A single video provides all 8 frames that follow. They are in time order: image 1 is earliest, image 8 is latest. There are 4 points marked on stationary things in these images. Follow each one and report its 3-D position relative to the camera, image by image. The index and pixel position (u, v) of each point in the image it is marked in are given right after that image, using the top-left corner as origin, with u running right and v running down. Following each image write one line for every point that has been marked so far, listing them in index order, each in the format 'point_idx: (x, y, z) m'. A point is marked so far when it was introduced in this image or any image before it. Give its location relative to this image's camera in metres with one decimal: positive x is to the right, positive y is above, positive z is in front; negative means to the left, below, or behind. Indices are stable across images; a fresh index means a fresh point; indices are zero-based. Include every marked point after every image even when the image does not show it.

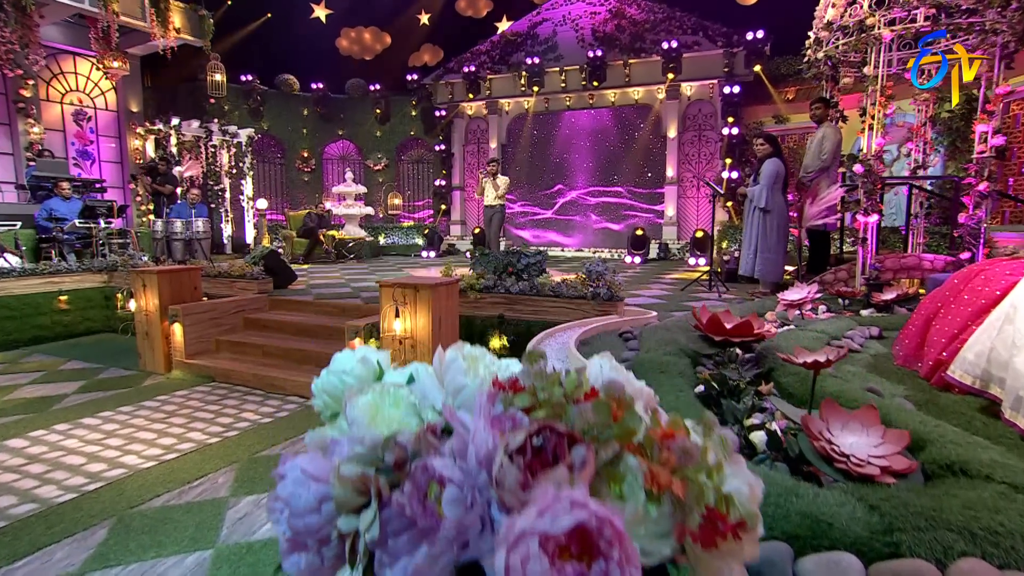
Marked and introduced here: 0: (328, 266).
0: (-2.6, +0.2, +13.9) m
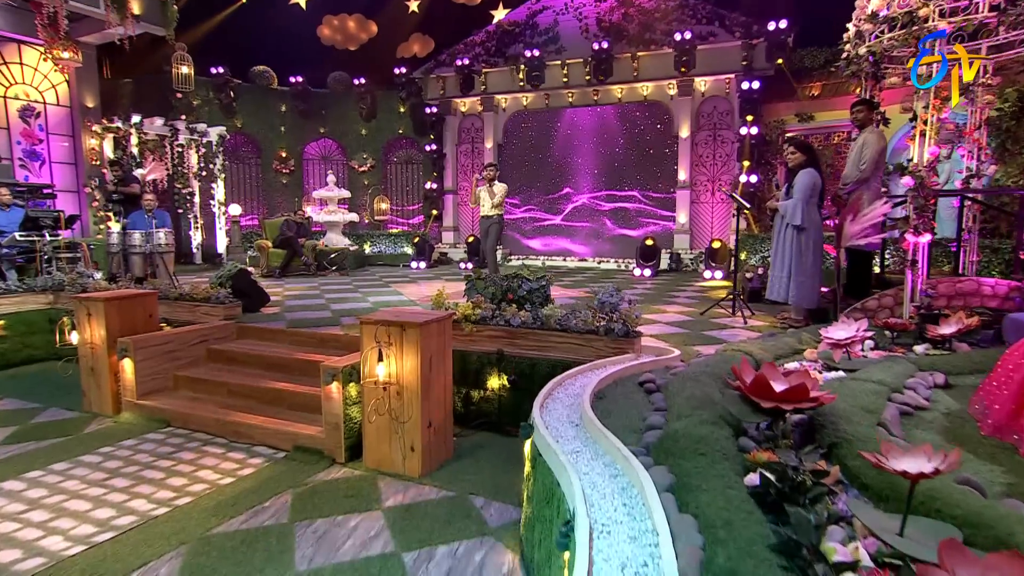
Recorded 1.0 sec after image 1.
0: (-2.6, 0.0, +12.6) m
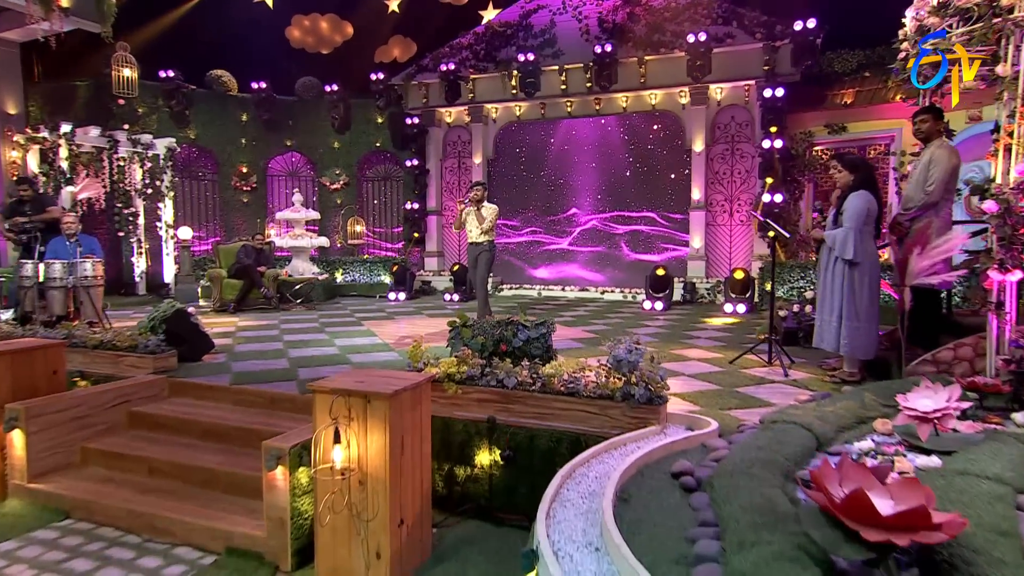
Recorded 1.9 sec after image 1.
0: (-2.7, -0.4, +10.9) m
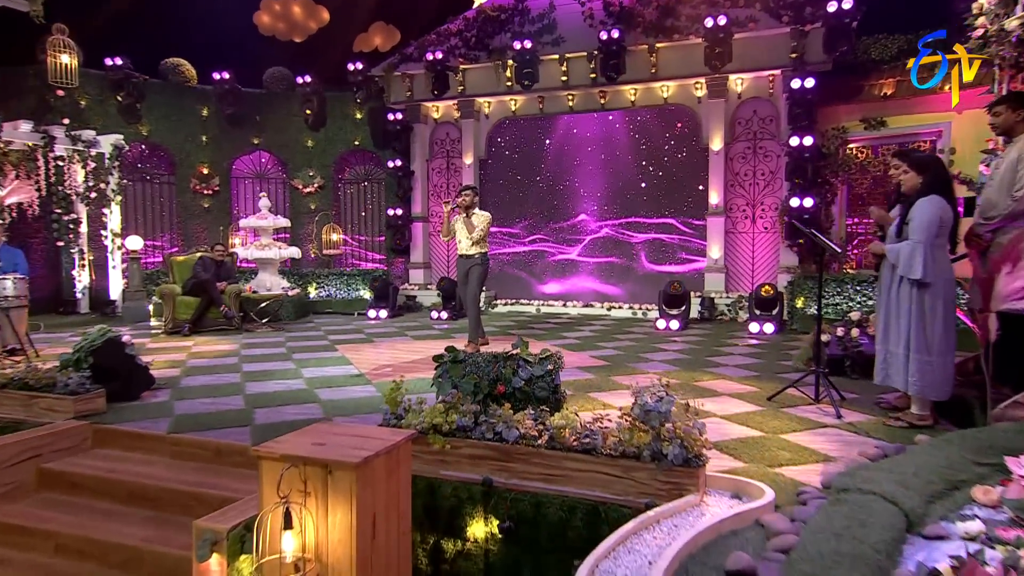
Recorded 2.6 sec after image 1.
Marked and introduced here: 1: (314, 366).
0: (-2.7, -0.5, +9.4) m
1: (-1.7, -0.7, +8.8) m
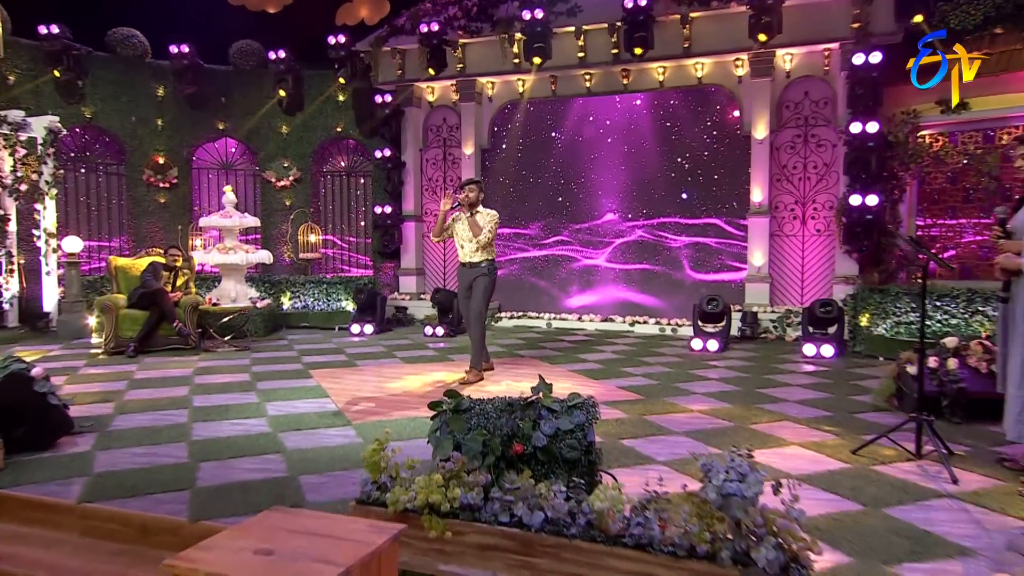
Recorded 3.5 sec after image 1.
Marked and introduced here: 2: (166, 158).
0: (-2.7, -0.6, +7.8) m
1: (-1.7, -0.8, +7.2) m
2: (-3.4, +1.3, +9.8) m
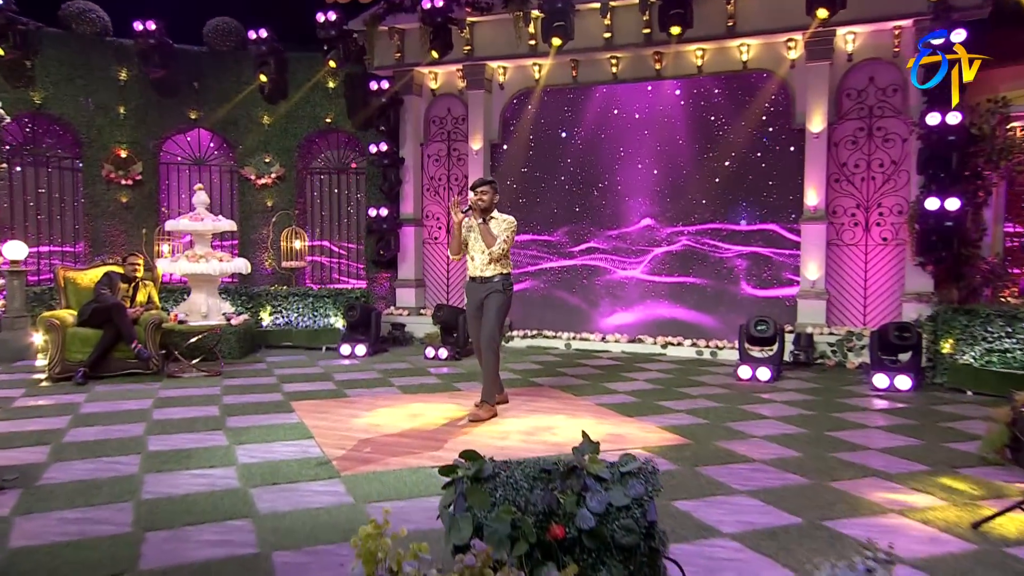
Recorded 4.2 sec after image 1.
0: (-2.5, -0.8, +6.6) m
1: (-1.5, -0.9, +5.9) m
2: (-3.3, +1.2, +8.5) m
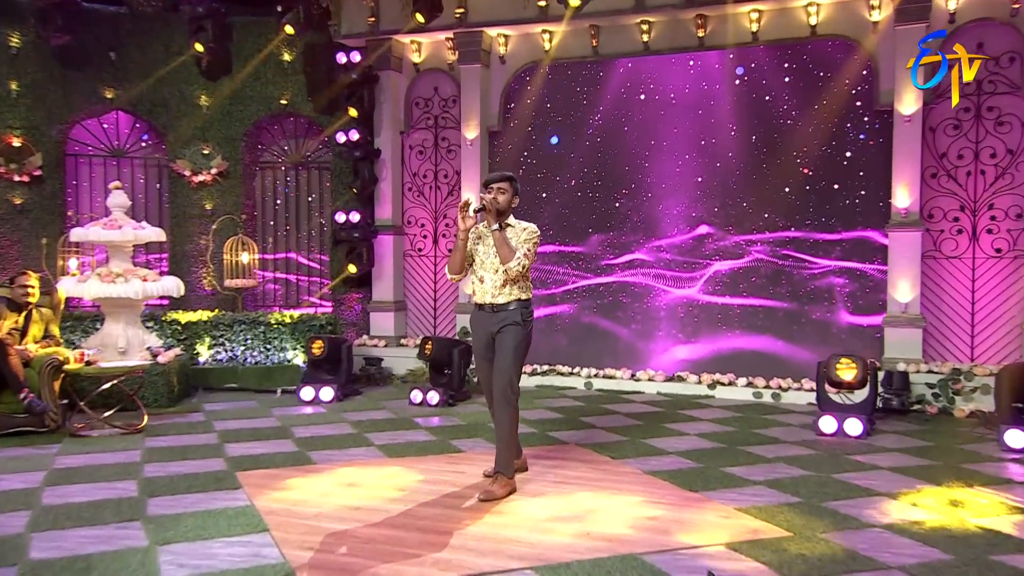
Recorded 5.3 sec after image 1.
0: (-2.4, -0.9, +4.8) m
1: (-1.4, -1.1, +4.2) m
2: (-3.2, +1.0, +6.7) m
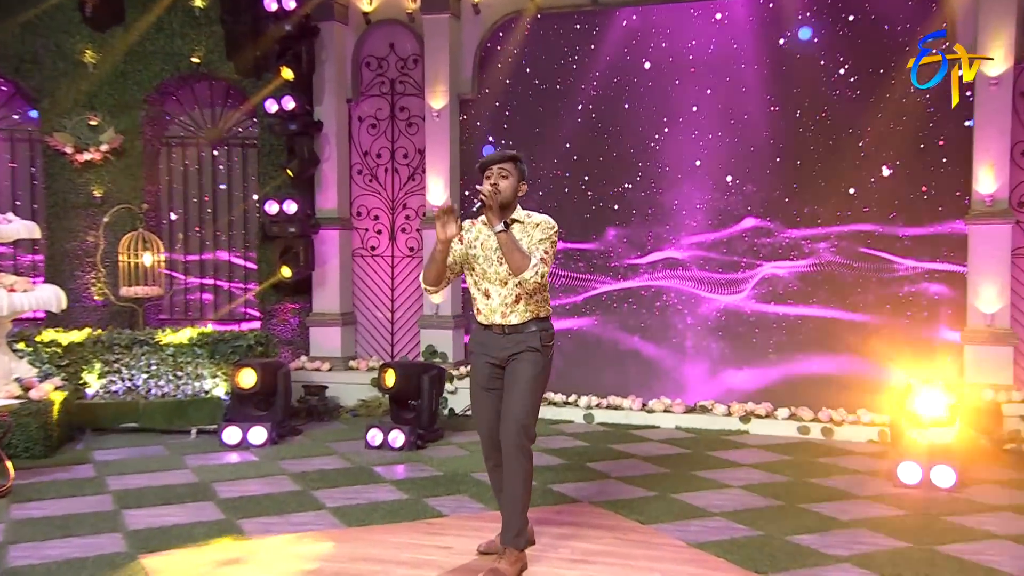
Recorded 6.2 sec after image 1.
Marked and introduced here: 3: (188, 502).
0: (-2.3, -1.0, +3.2) m
1: (-1.3, -1.2, +2.7) m
2: (-3.4, +0.9, +5.0) m
3: (-1.4, -0.9, +4.2) m
